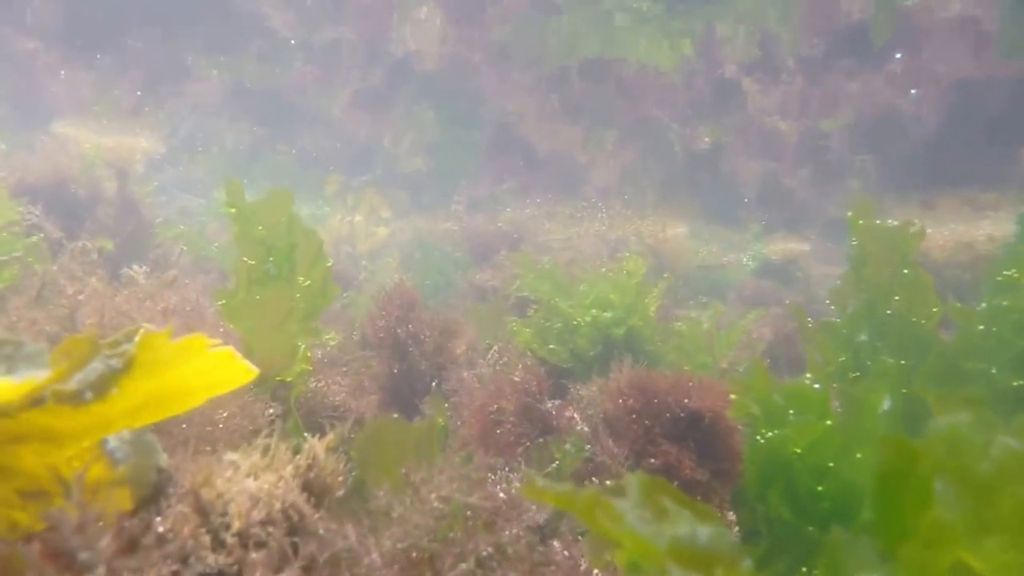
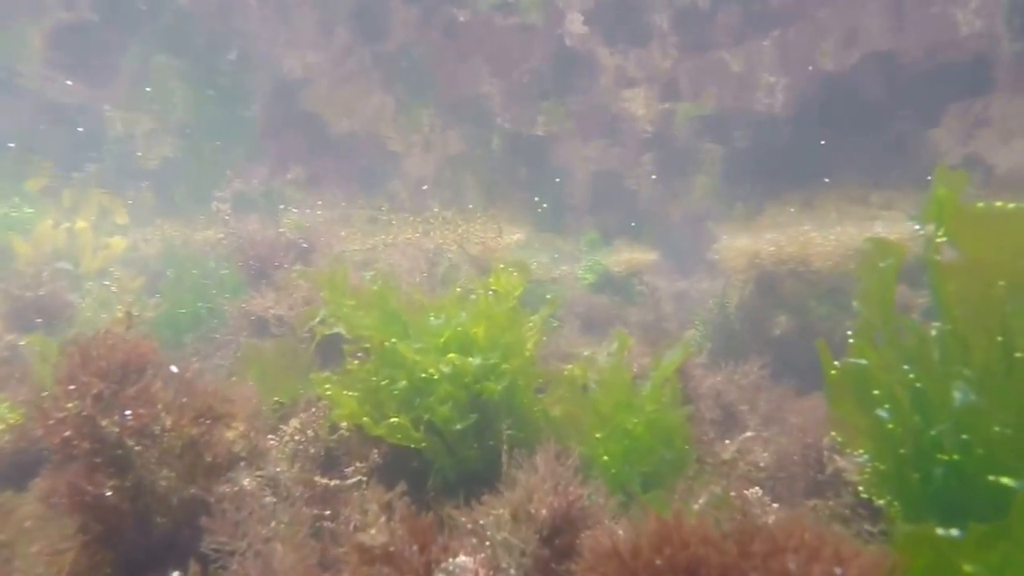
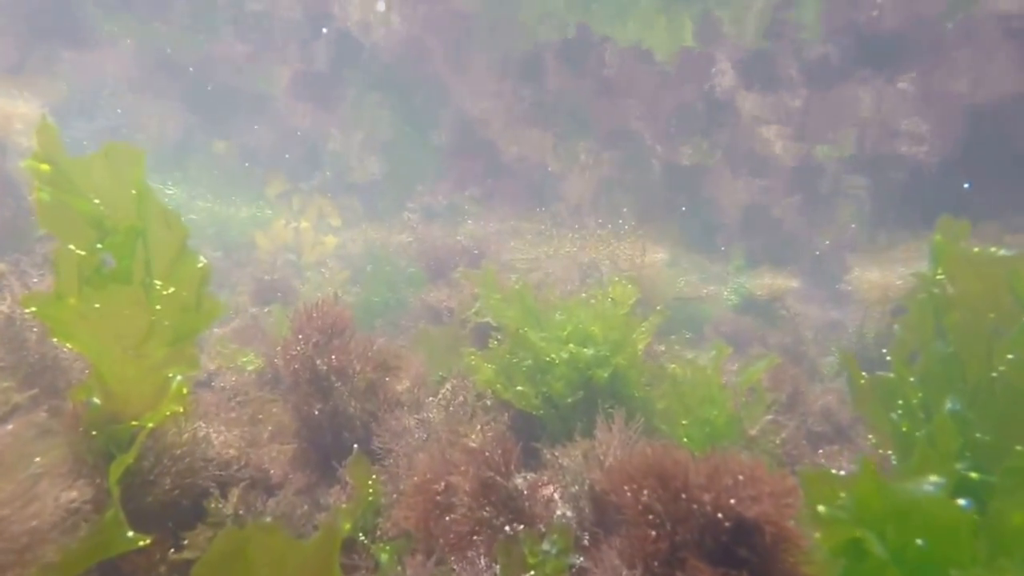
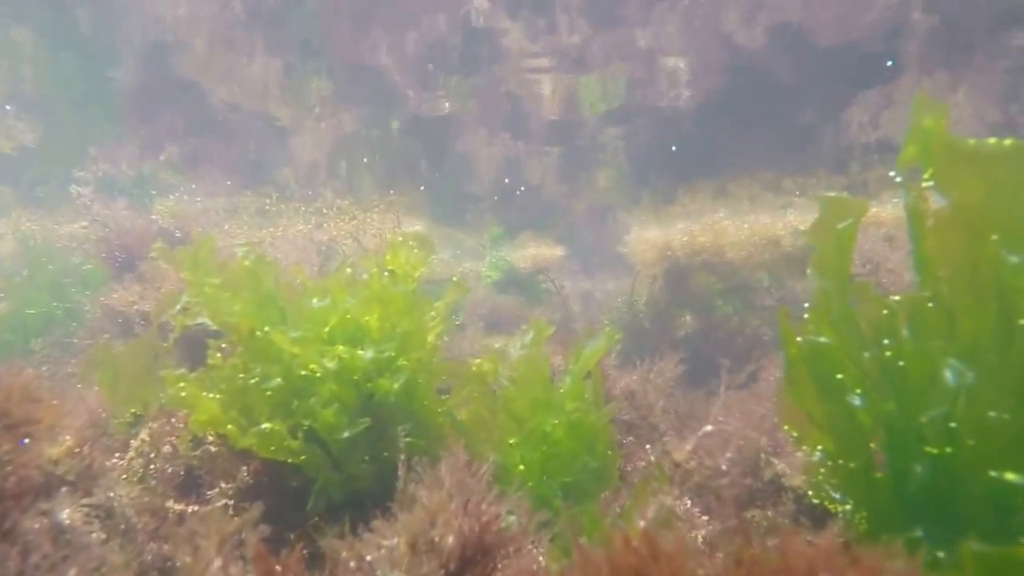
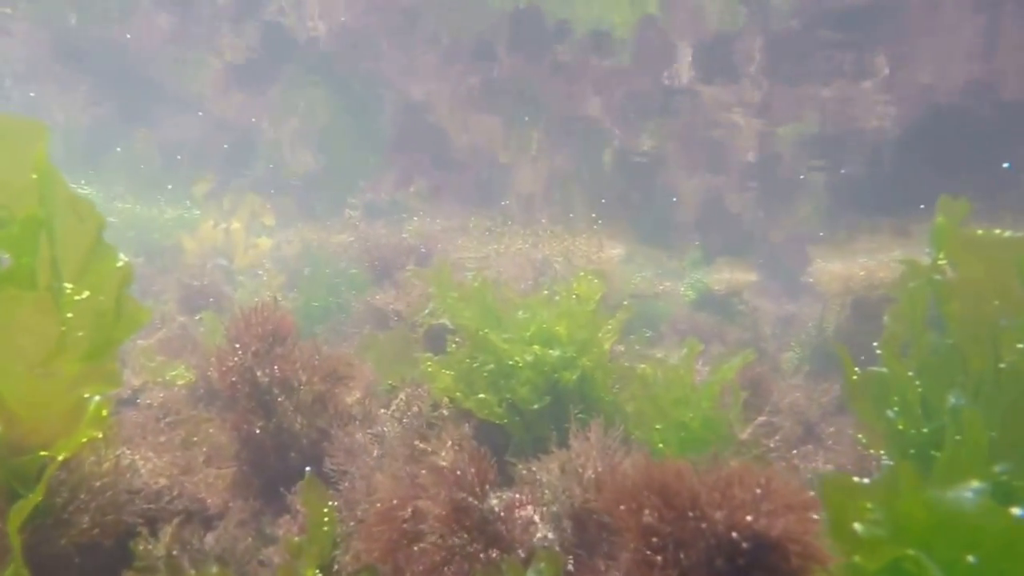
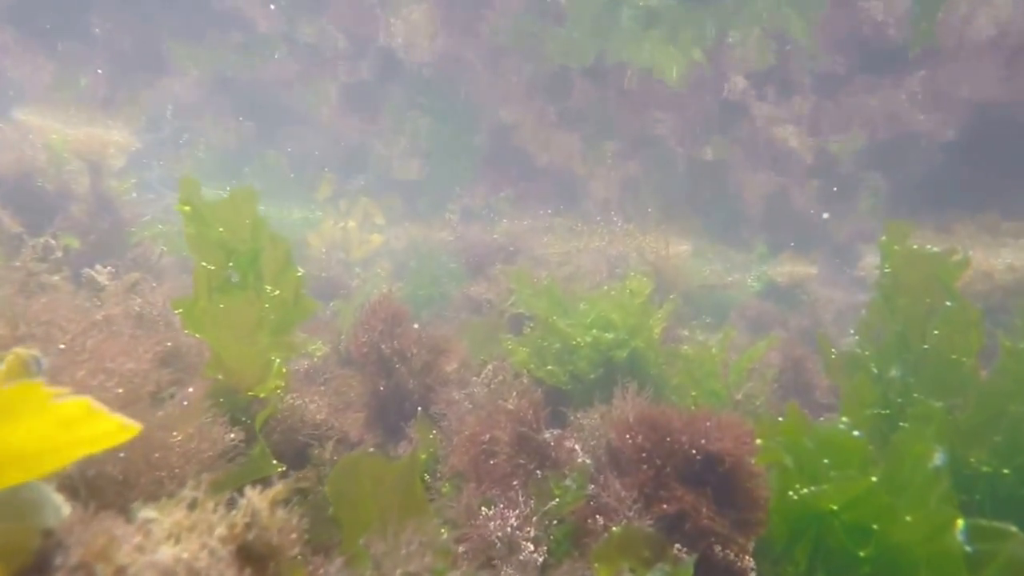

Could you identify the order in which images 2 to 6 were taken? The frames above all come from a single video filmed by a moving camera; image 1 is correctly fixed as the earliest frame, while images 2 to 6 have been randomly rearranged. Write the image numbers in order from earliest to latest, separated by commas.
6, 3, 5, 2, 4
